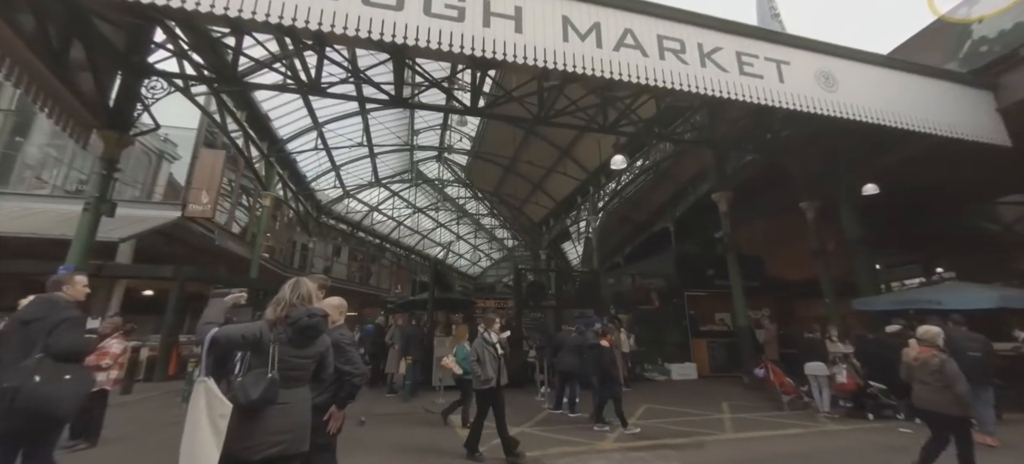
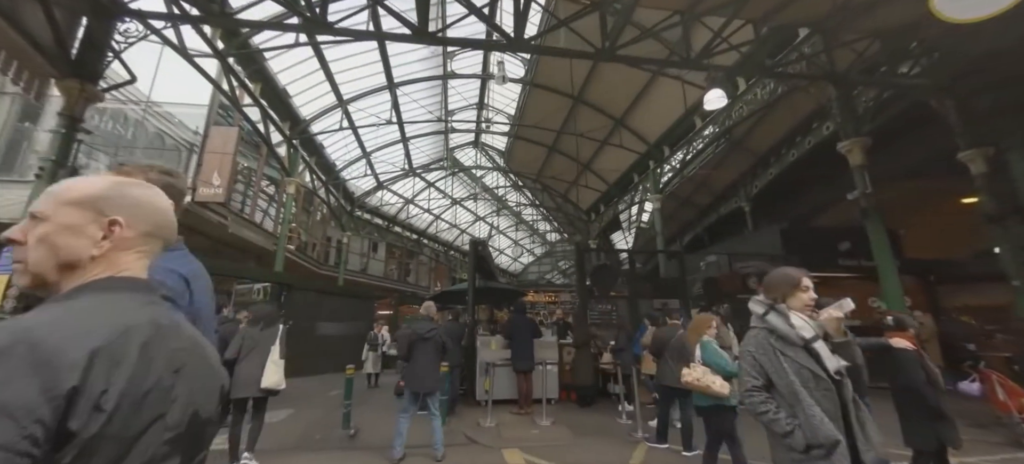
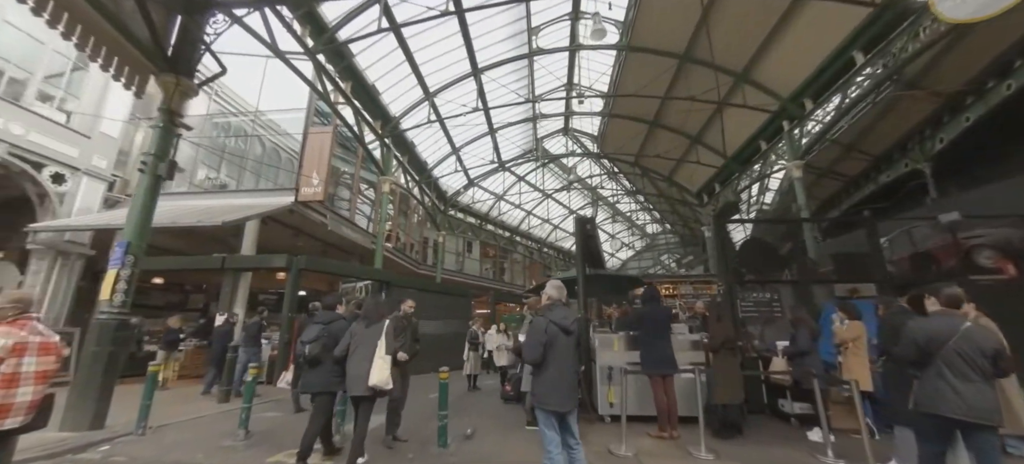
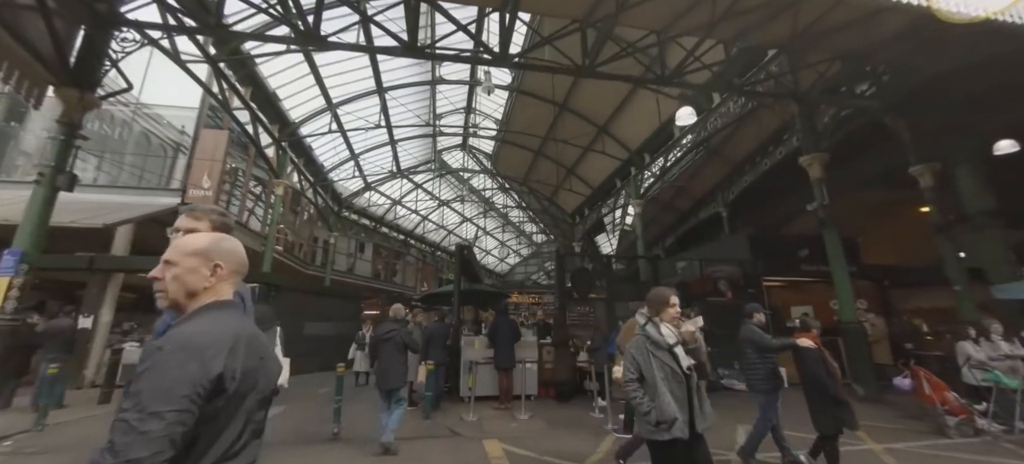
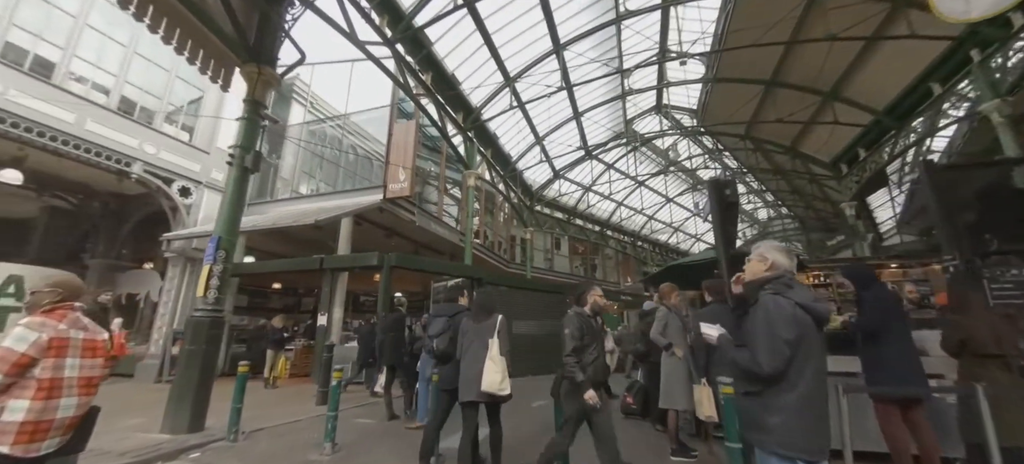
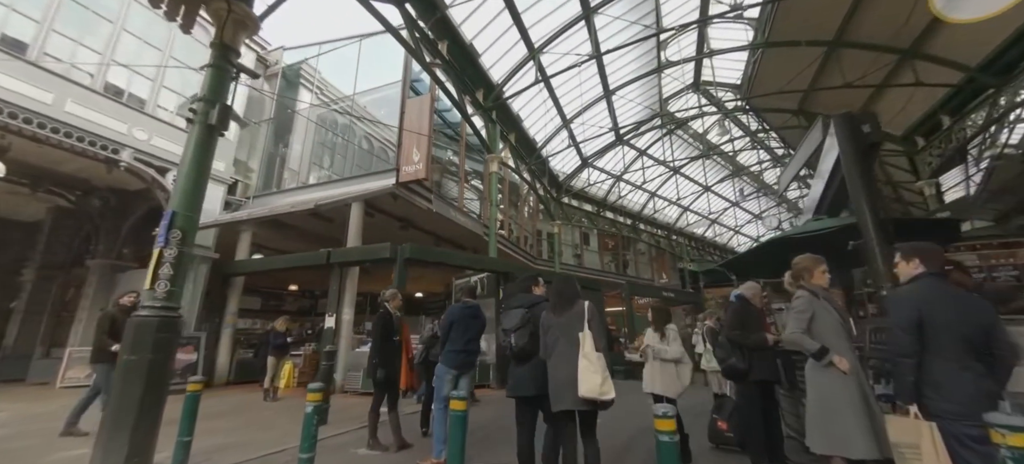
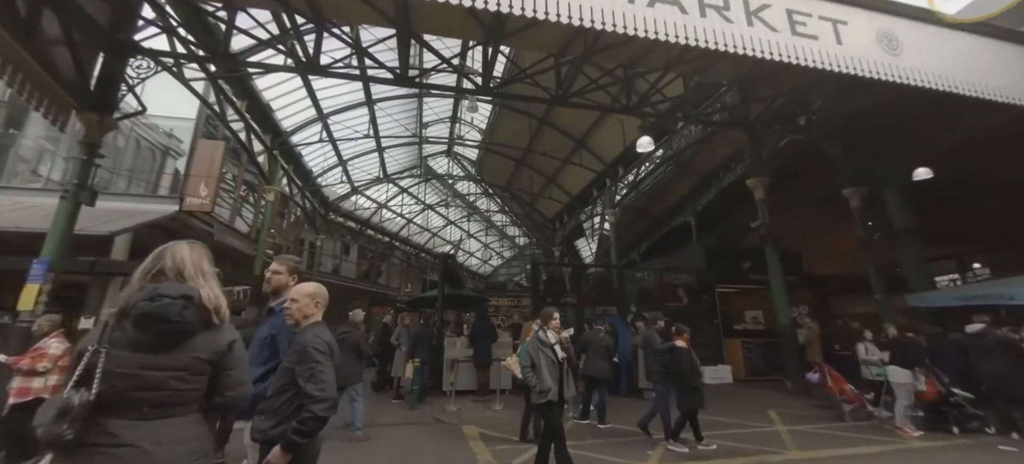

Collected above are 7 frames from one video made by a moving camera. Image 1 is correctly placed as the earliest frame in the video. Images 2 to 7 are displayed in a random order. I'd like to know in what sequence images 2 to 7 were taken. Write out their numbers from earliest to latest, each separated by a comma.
7, 4, 2, 3, 5, 6
